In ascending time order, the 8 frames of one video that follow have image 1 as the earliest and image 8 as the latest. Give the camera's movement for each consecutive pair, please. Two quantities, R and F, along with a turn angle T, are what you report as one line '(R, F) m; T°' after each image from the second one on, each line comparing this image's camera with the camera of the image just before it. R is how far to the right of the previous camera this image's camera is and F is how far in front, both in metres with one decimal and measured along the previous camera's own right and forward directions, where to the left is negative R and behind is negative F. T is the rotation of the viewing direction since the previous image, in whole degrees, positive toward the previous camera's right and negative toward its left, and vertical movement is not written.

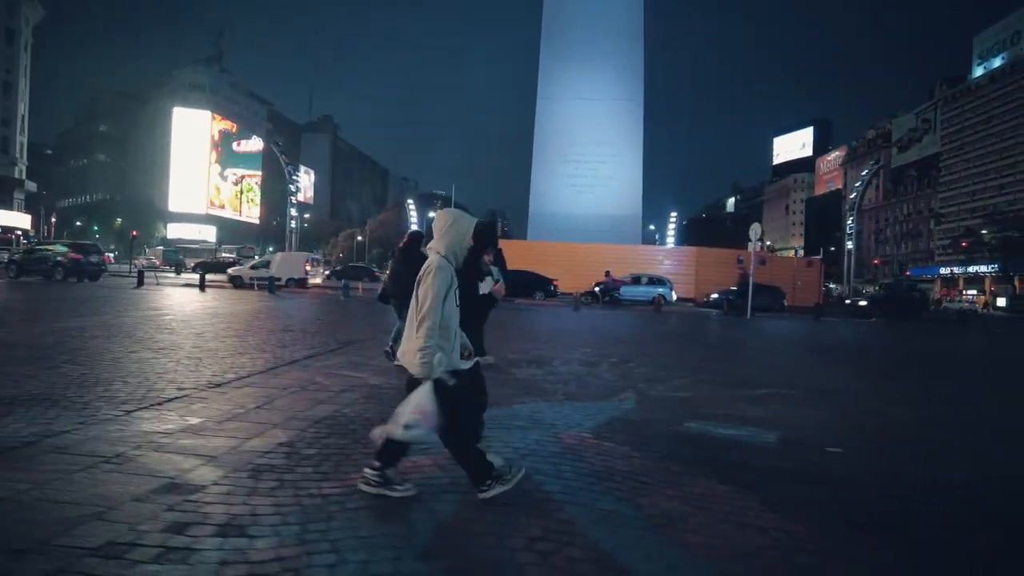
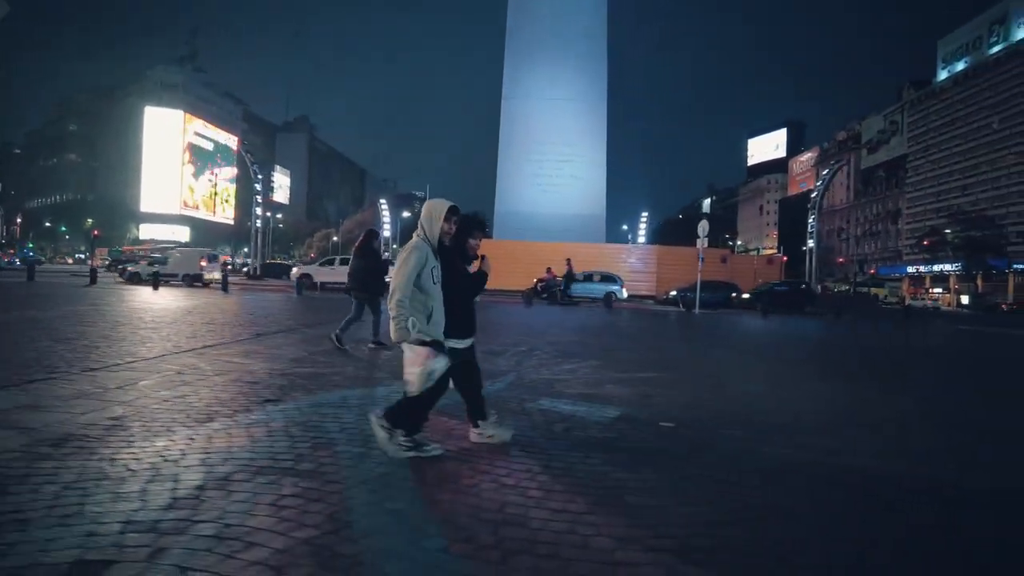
(+0.7, -0.1) m; +2°
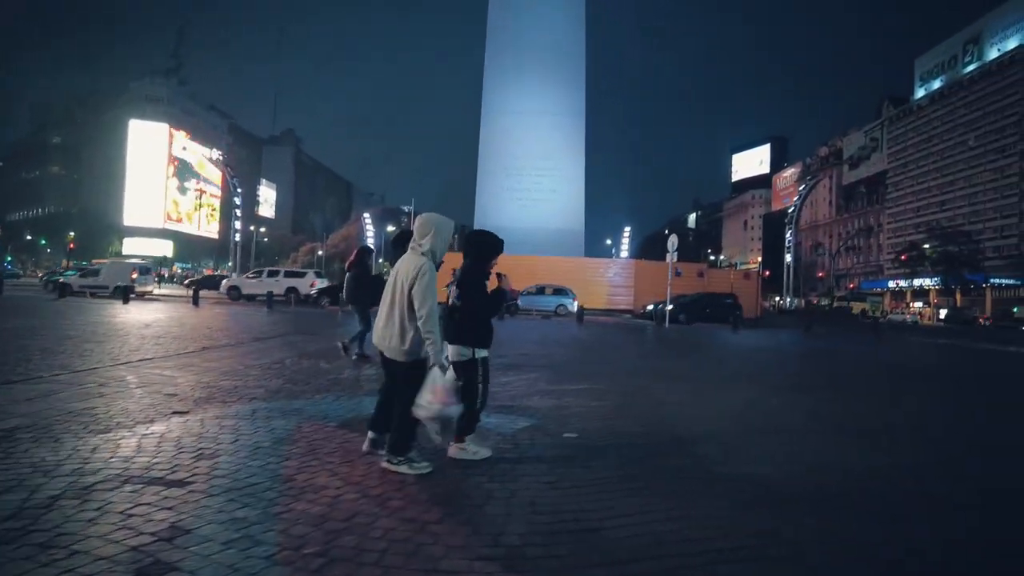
(+0.4, 0.0) m; +1°
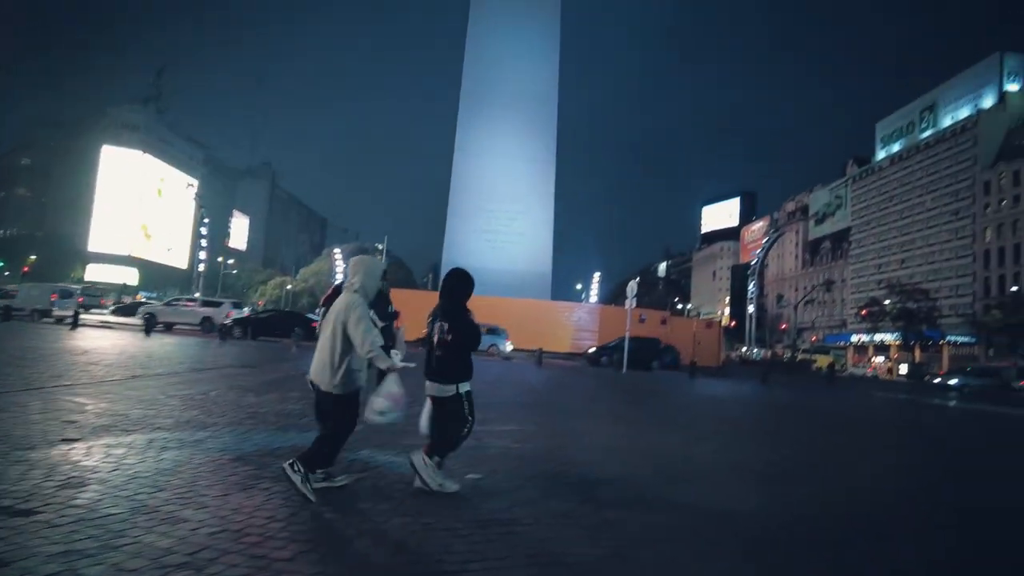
(+0.3, 0.0) m; +2°
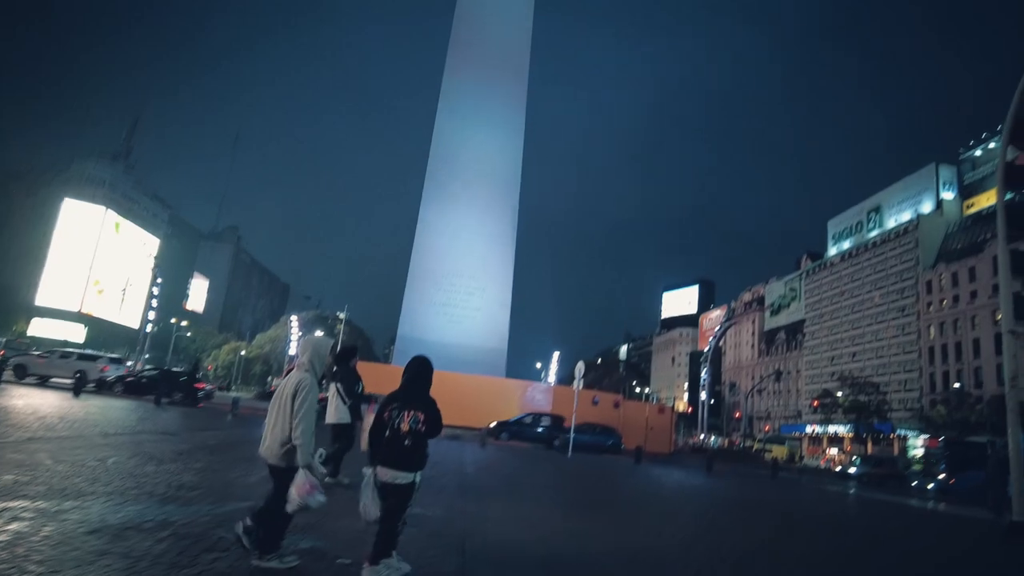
(+0.3, 0.0) m; +3°
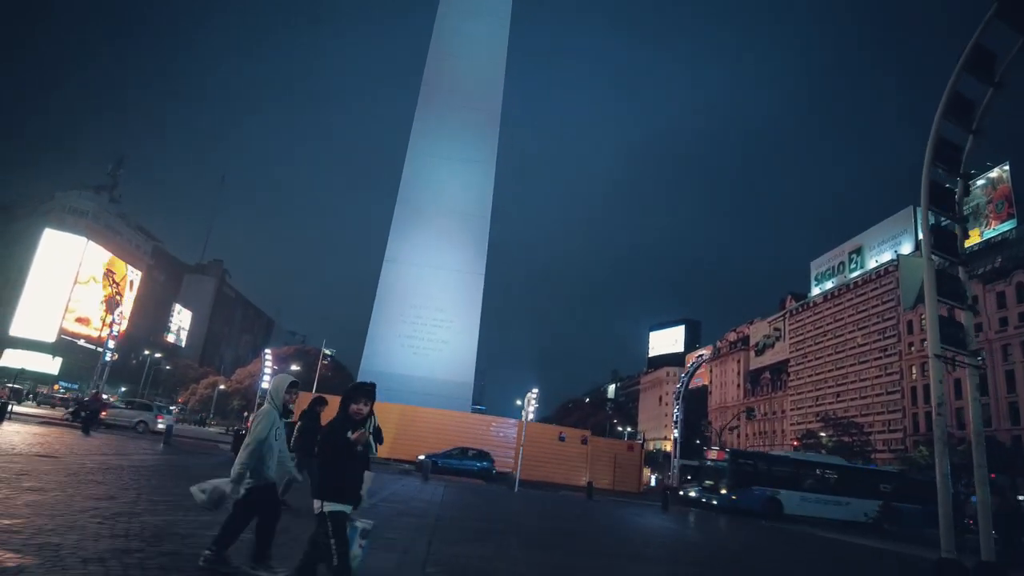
(+1.0, +0.5) m; +1°
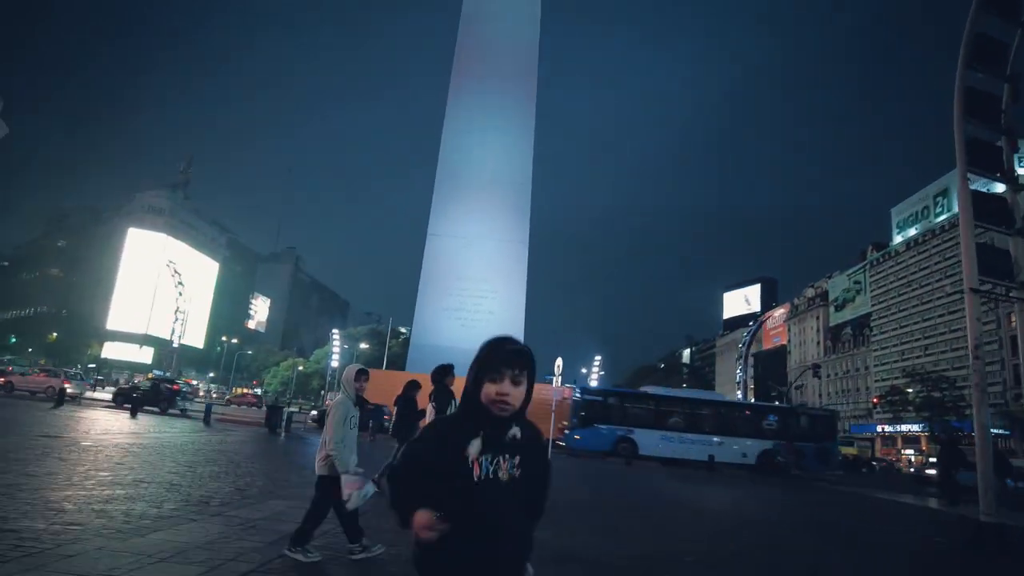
(+1.1, +0.7) m; -6°
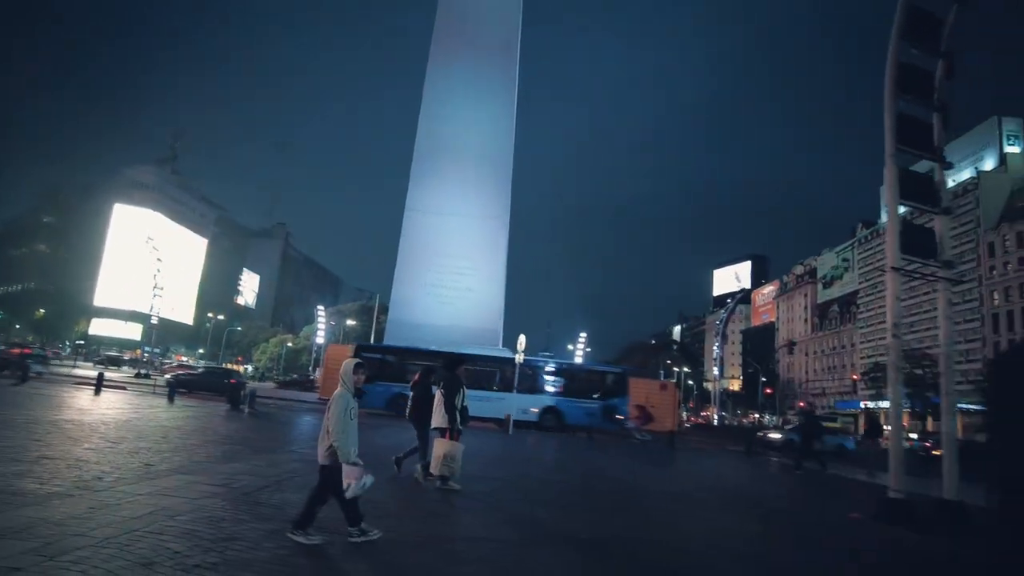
(+0.7, +0.1) m; 0°
